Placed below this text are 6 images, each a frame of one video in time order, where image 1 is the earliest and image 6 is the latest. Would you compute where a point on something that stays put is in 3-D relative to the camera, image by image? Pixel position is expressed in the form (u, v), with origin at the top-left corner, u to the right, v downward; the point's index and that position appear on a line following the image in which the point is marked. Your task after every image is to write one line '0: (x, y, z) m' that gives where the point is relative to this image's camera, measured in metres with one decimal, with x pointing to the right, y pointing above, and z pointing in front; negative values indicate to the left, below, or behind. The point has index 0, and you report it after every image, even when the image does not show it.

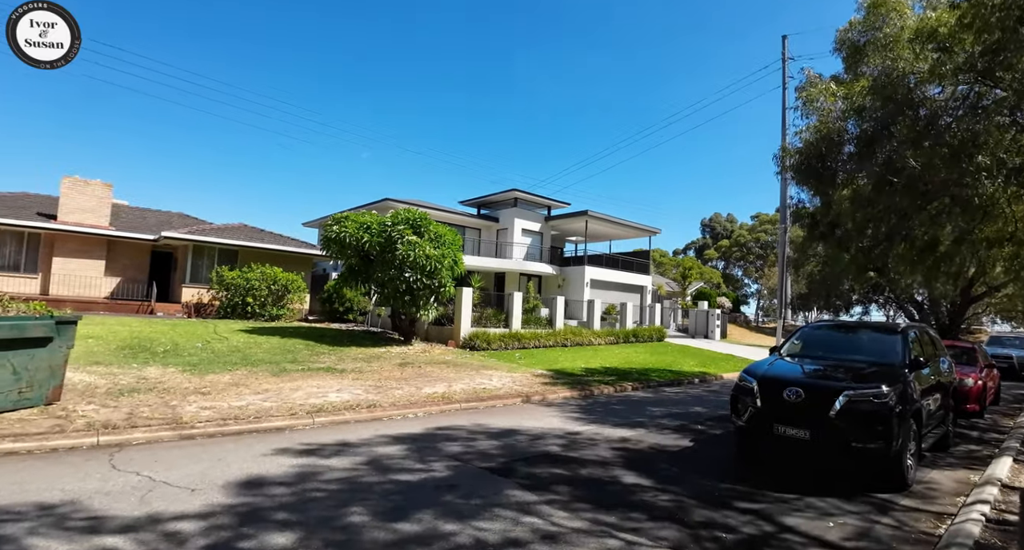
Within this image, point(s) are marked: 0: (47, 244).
0: (-16.6, +1.1, +19.8) m
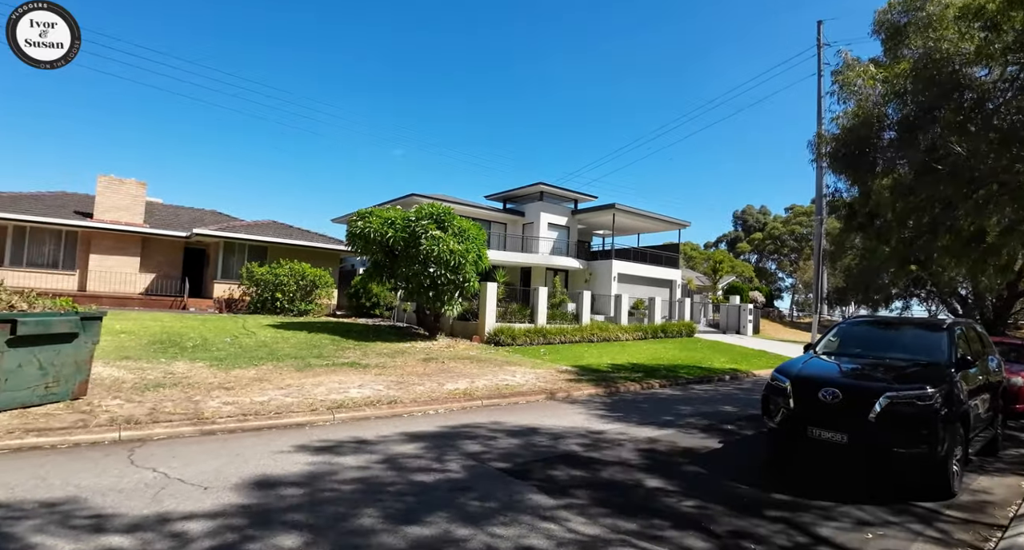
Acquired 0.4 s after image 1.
0: (-15.7, +1.2, +20.4) m
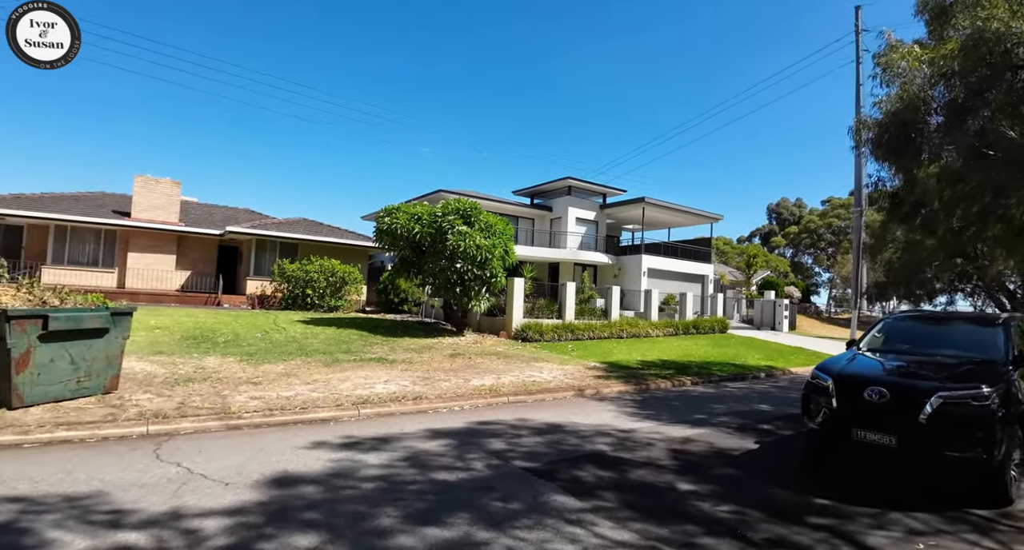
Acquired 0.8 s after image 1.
0: (-14.7, +1.3, +21.0) m
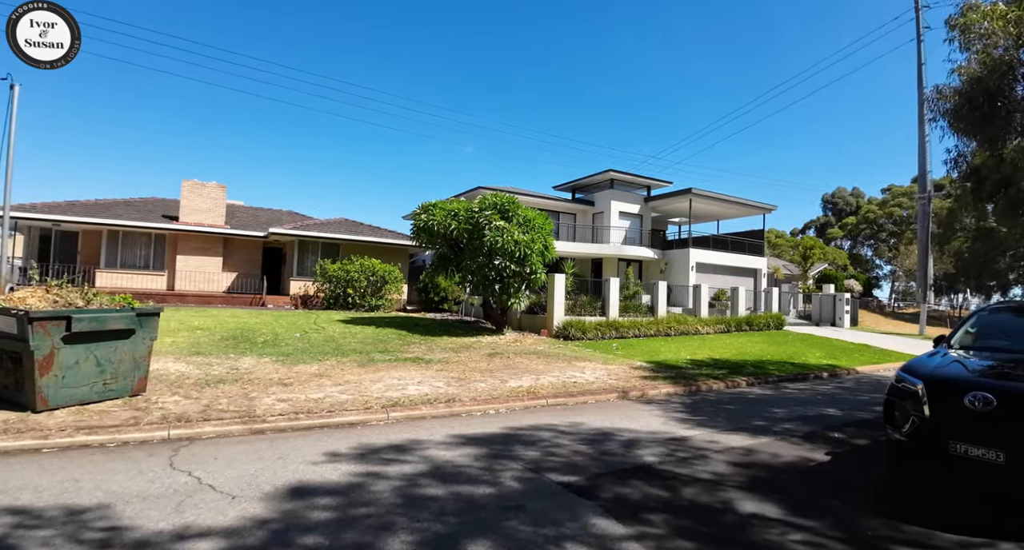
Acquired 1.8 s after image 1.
0: (-13.1, +1.3, +21.5) m
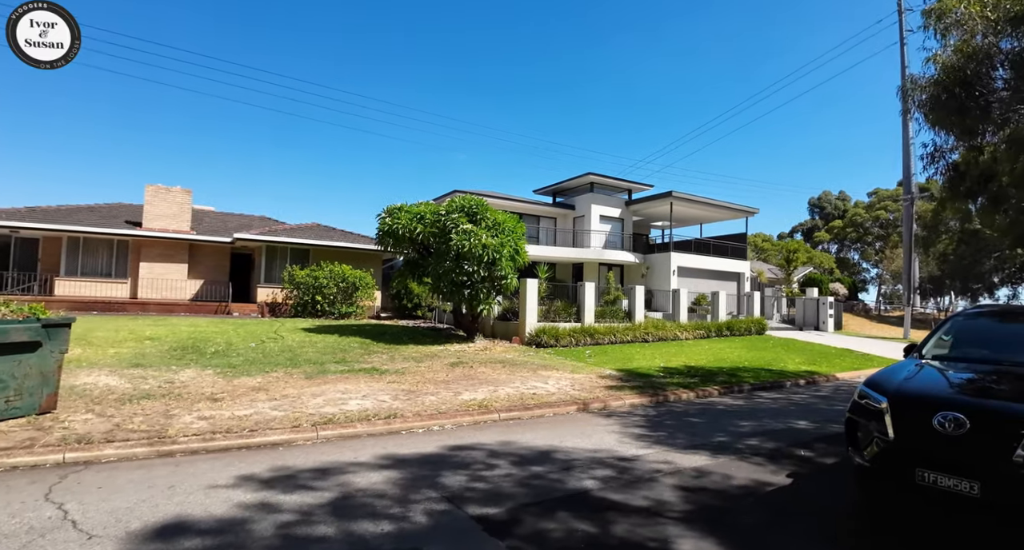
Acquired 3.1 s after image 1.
0: (-14.1, +1.0, +20.8) m
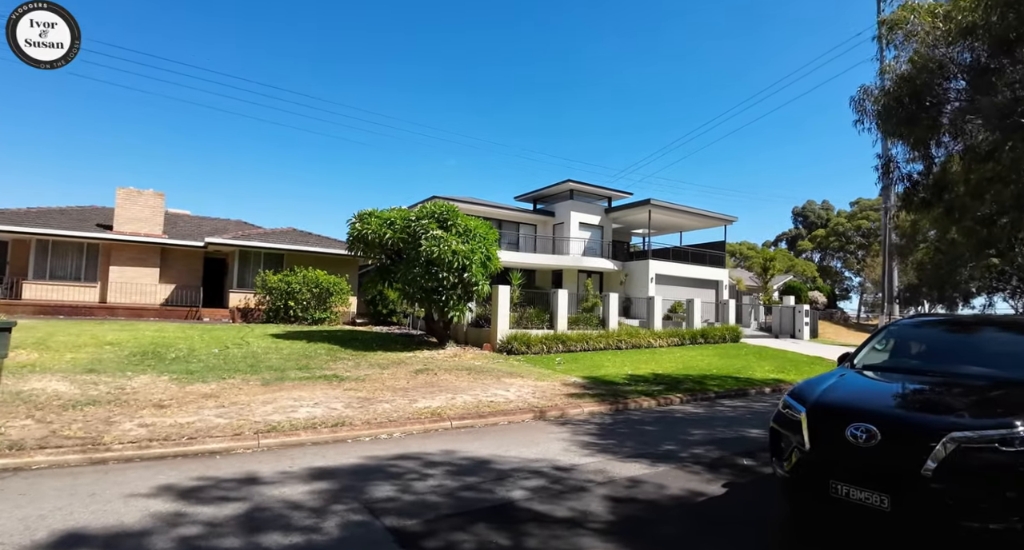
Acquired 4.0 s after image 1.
0: (-14.9, +0.8, +20.5) m
